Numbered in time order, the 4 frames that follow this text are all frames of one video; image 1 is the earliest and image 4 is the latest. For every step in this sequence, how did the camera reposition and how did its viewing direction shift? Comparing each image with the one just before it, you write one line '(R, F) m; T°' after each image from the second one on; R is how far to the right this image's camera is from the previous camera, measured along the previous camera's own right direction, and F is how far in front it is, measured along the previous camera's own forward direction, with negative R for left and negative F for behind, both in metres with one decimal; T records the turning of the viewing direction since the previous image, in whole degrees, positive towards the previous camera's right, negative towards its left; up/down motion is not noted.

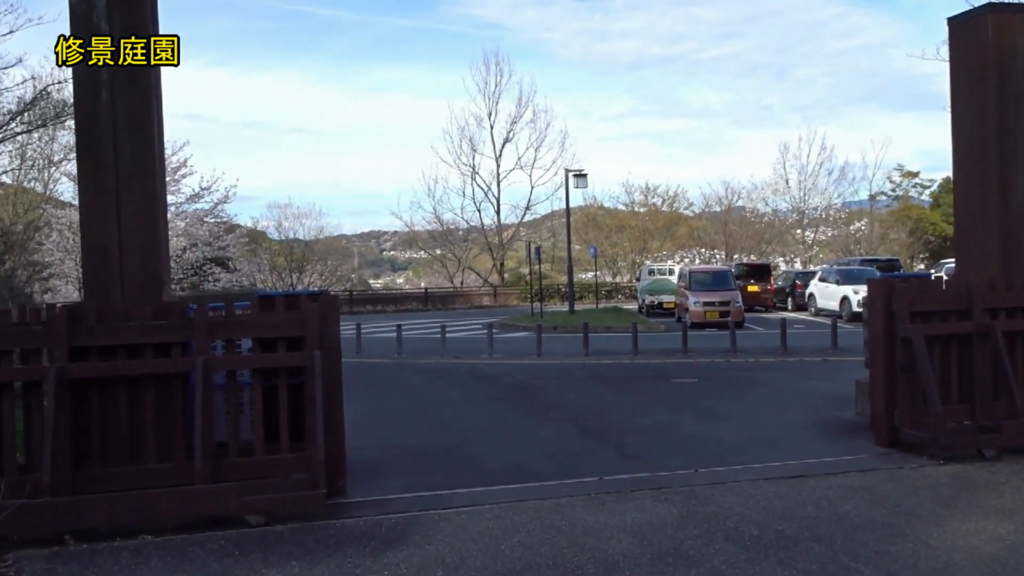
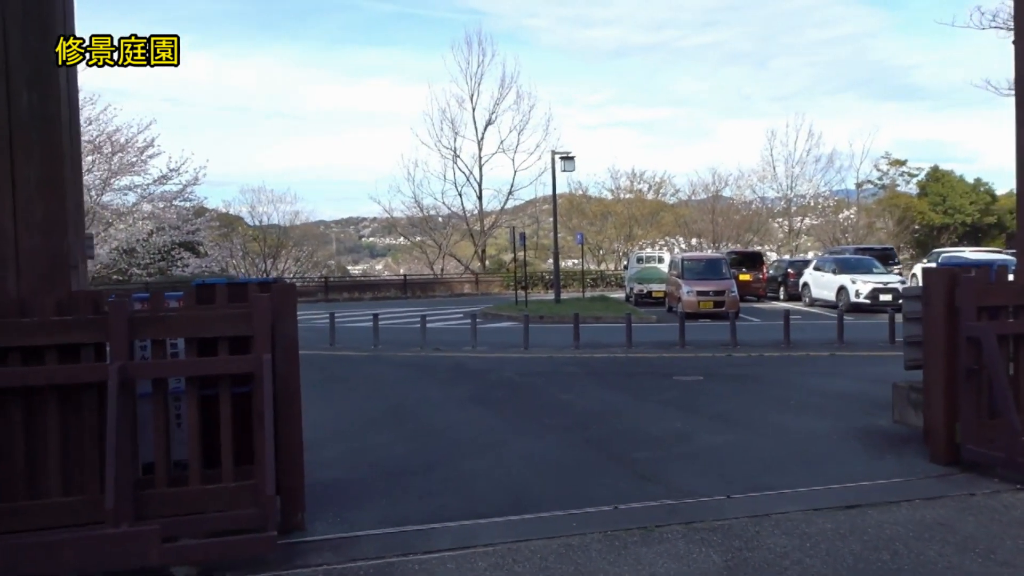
(-0.1, +1.4) m; +1°
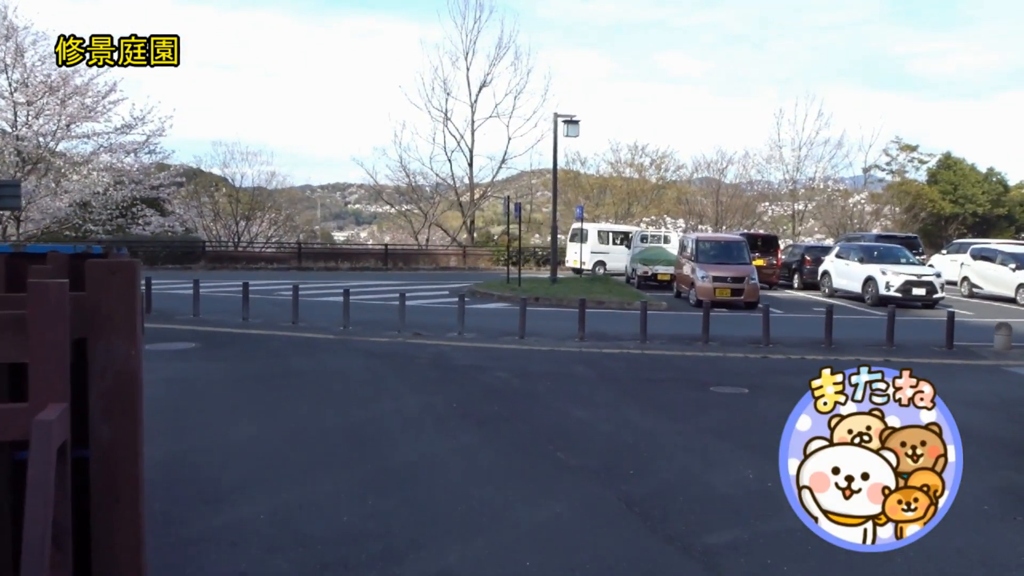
(-0.2, +2.8) m; +1°
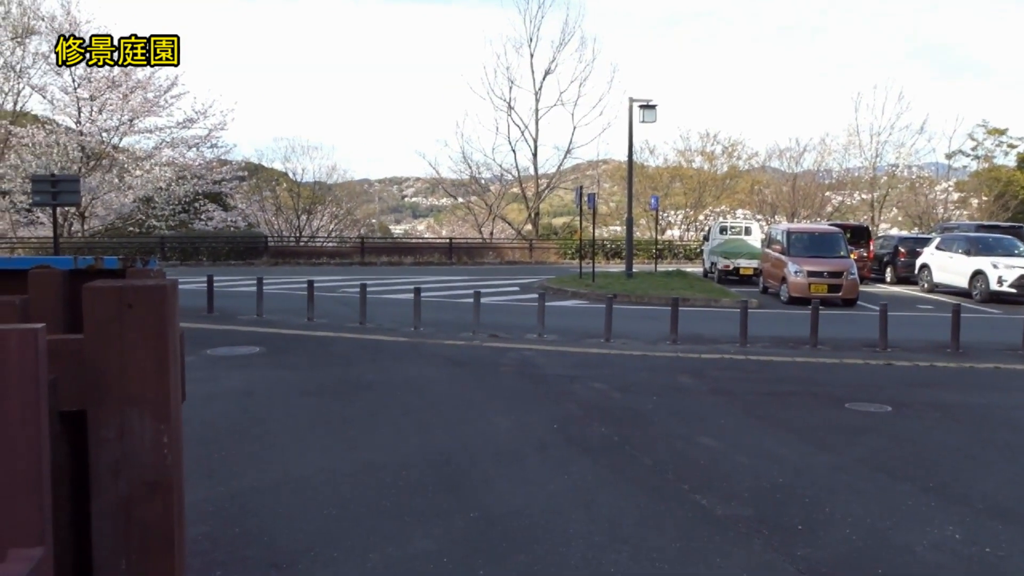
(-0.5, +1.3) m; -4°
